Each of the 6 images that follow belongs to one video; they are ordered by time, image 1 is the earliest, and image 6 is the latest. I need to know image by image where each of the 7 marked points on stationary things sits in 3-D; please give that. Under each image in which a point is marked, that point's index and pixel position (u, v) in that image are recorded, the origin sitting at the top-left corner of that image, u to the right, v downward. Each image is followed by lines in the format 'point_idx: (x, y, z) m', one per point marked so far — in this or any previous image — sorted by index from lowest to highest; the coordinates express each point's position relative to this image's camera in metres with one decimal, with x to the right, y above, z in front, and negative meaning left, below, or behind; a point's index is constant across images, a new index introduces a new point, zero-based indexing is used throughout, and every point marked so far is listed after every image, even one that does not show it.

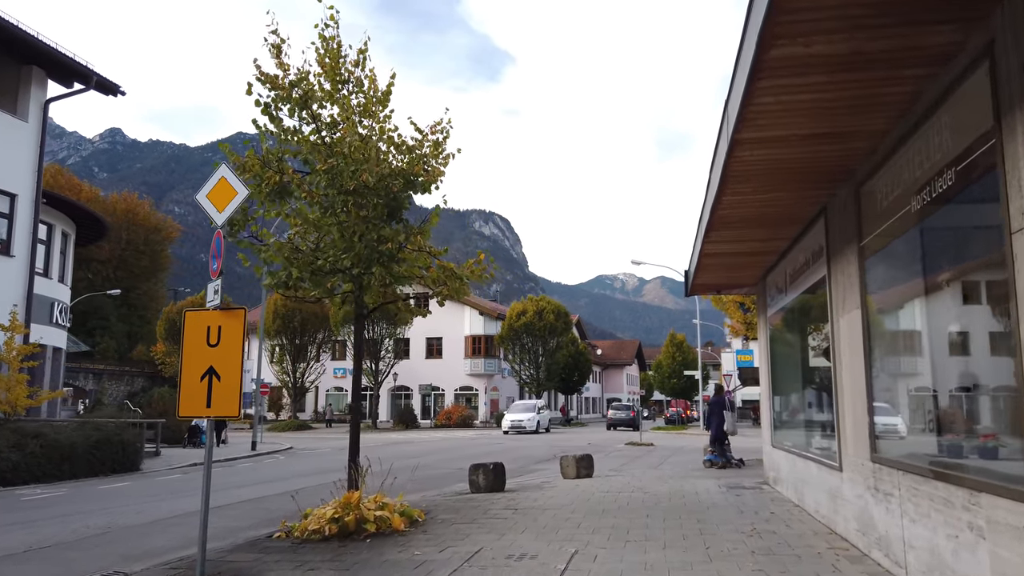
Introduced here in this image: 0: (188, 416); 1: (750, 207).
0: (-2.8, -1.1, +6.5) m
1: (+2.5, +0.9, +8.0) m
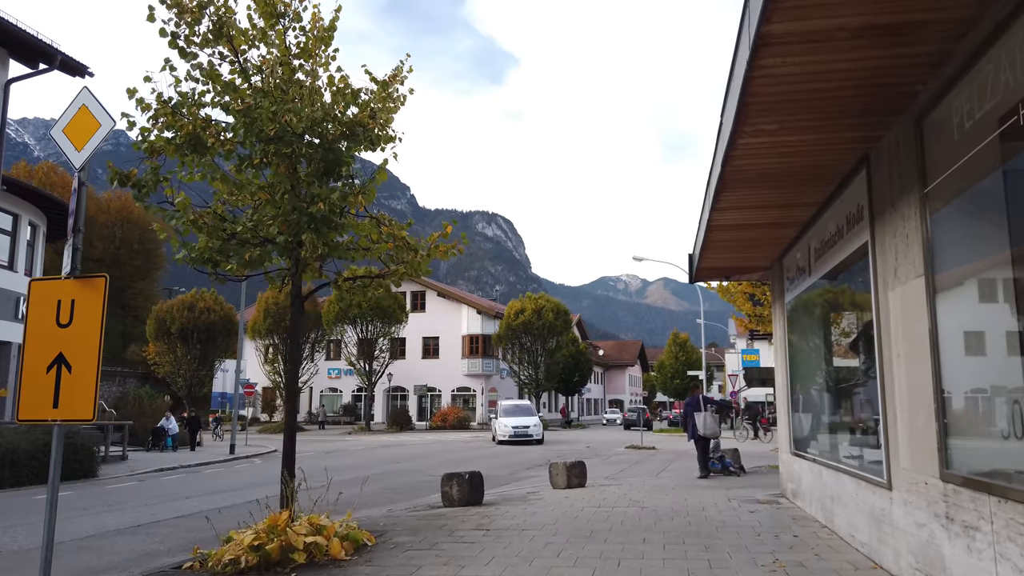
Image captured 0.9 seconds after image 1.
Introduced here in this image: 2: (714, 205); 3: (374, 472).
0: (-3.2, -0.9, +4.9) m
1: (+2.2, +1.1, +6.3) m
2: (+2.1, +0.9, +8.0) m
3: (-3.3, -4.3, +17.6) m
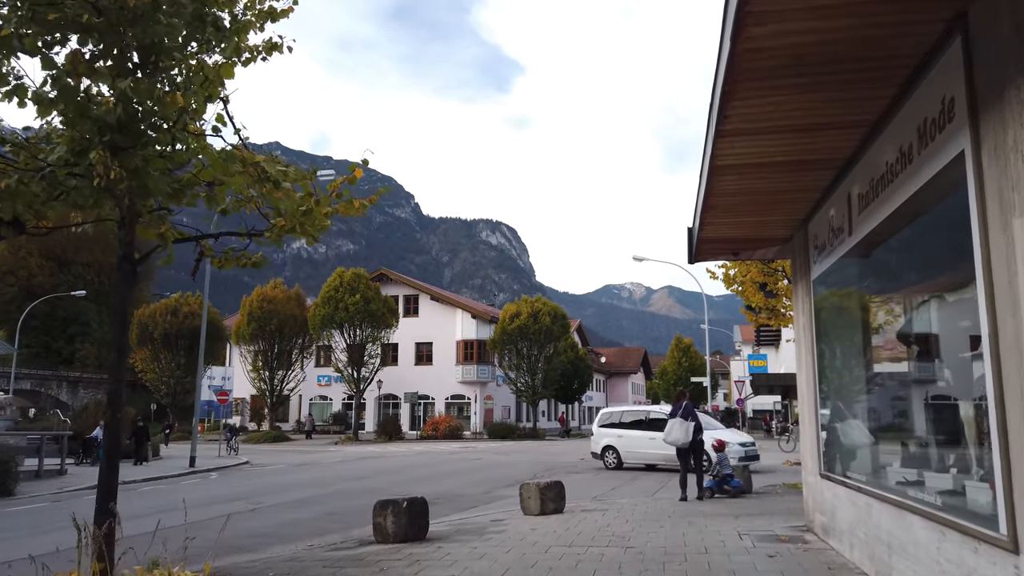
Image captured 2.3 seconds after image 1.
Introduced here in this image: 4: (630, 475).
0: (-3.8, -0.5, +2.6) m
1: (+1.6, +1.4, +4.0) m
2: (+1.5, +1.2, +5.6) m
3: (-3.8, -4.1, +15.2) m
4: (+3.1, -4.9, +19.9) m
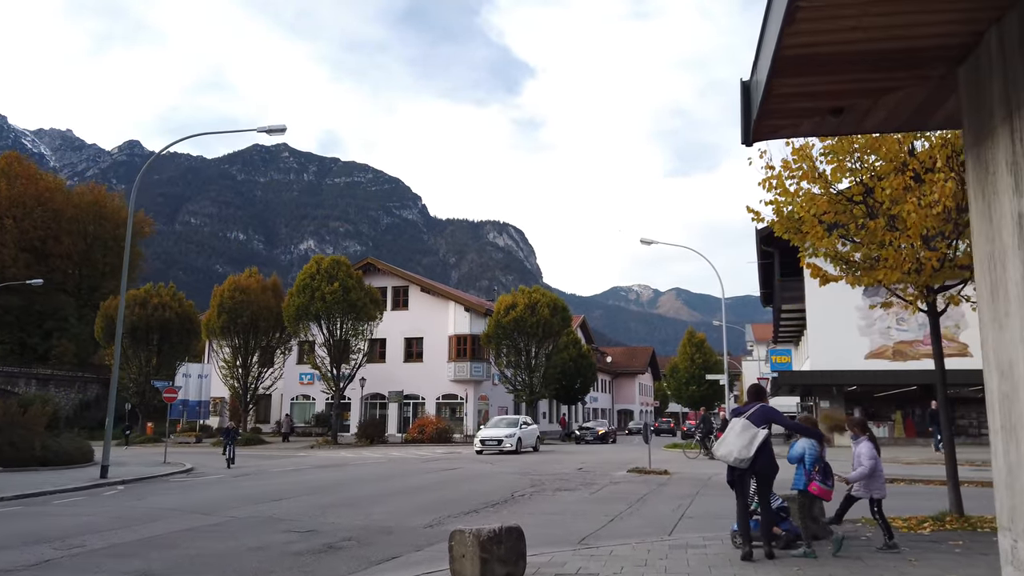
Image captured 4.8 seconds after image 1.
0: (-4.5, +0.3, -1.9) m
1: (+0.9, +2.2, -0.6) m
2: (+0.8, +2.0, +1.0) m
3: (-4.4, -3.3, +10.7) m
4: (+2.5, -4.2, +15.3) m
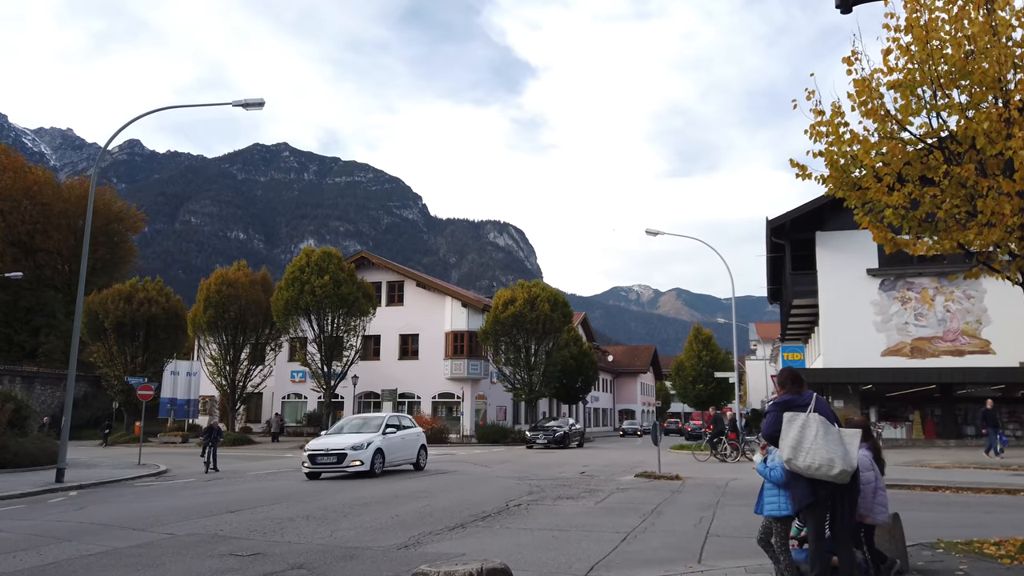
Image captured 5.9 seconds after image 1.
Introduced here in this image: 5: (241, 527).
0: (-4.6, +0.7, -3.8) m
1: (+0.8, +2.6, -2.5) m
2: (+0.7, +2.3, -0.9) m
3: (-4.5, -3.0, +8.8) m
4: (+2.5, -3.8, +13.4) m
5: (-3.7, -3.3, +10.4) m
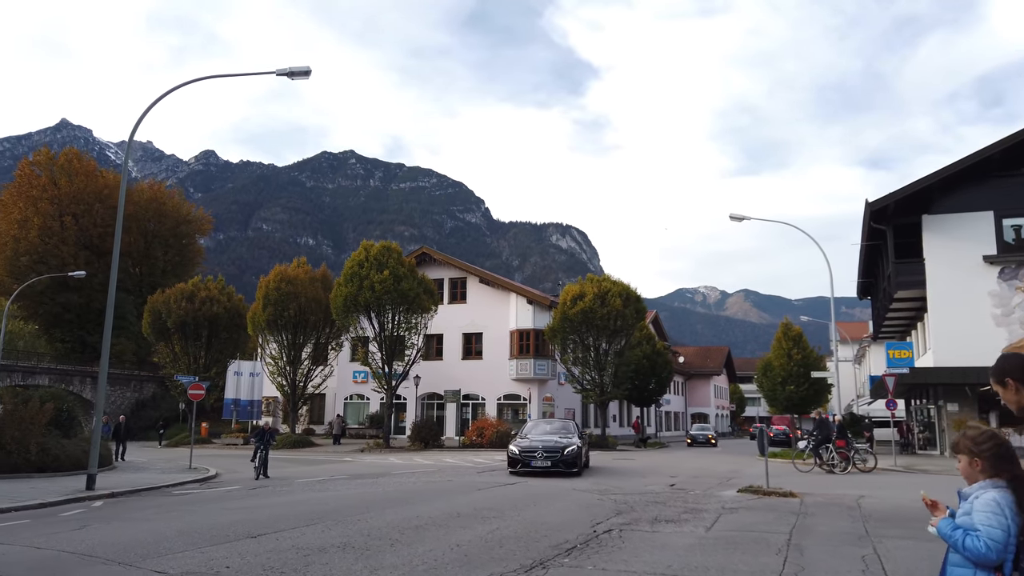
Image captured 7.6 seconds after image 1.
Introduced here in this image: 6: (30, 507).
0: (-4.8, +1.1, -6.1) m
1: (+0.6, +3.1, -5.2) m
2: (+0.8, +2.8, -3.6) m
3: (-3.6, -2.6, +6.5) m
4: (+3.7, -3.4, +10.5) m
5: (-2.7, -2.9, +8.0) m
6: (-9.1, -4.0, +13.9) m
